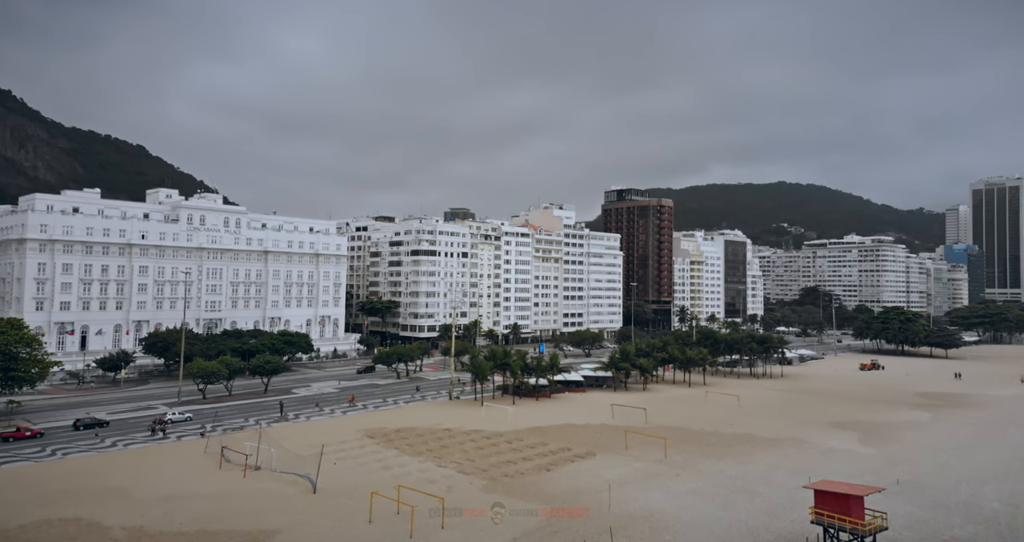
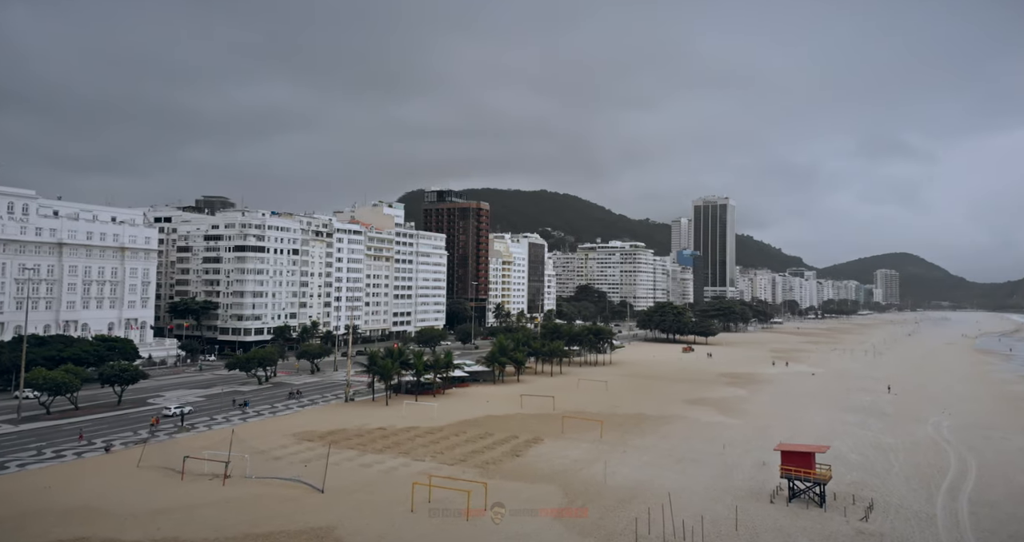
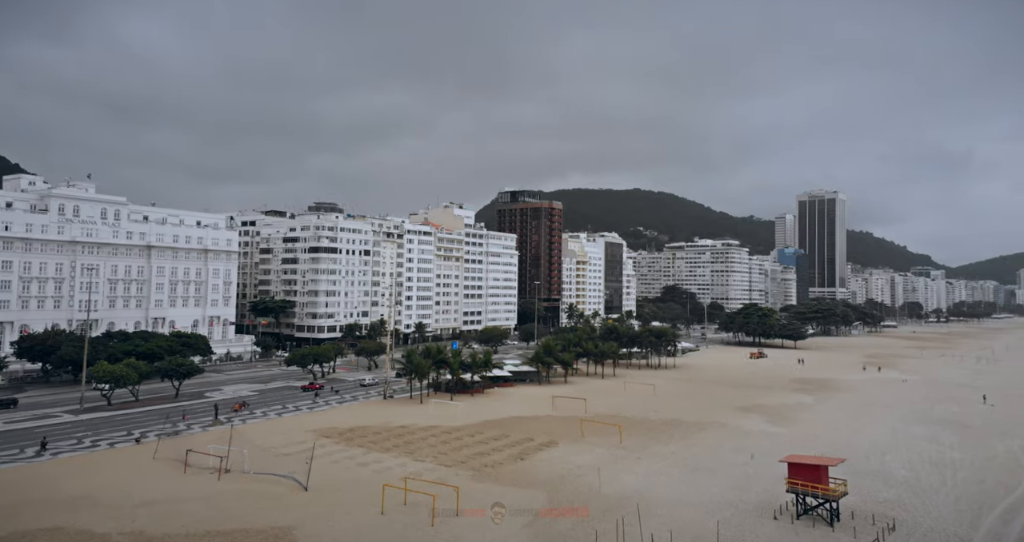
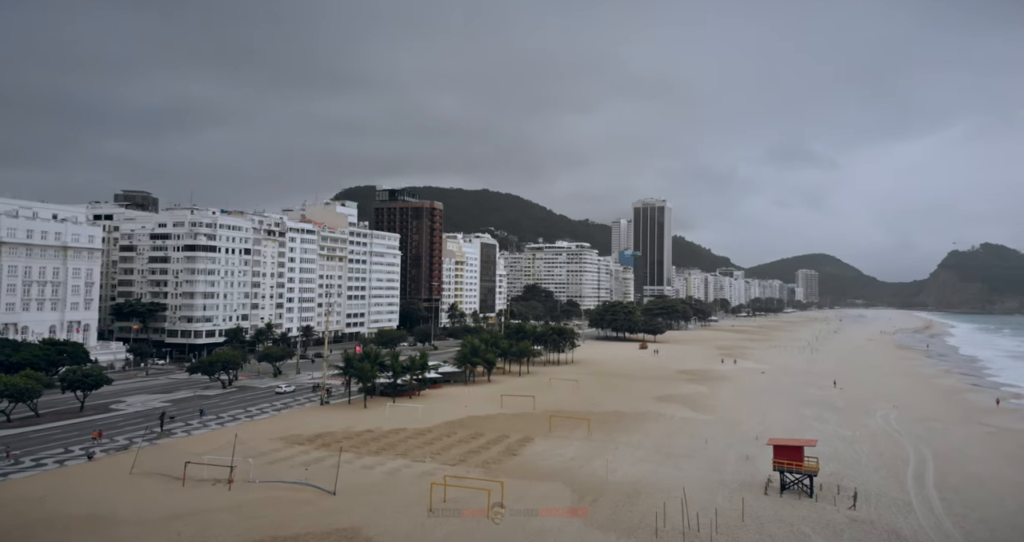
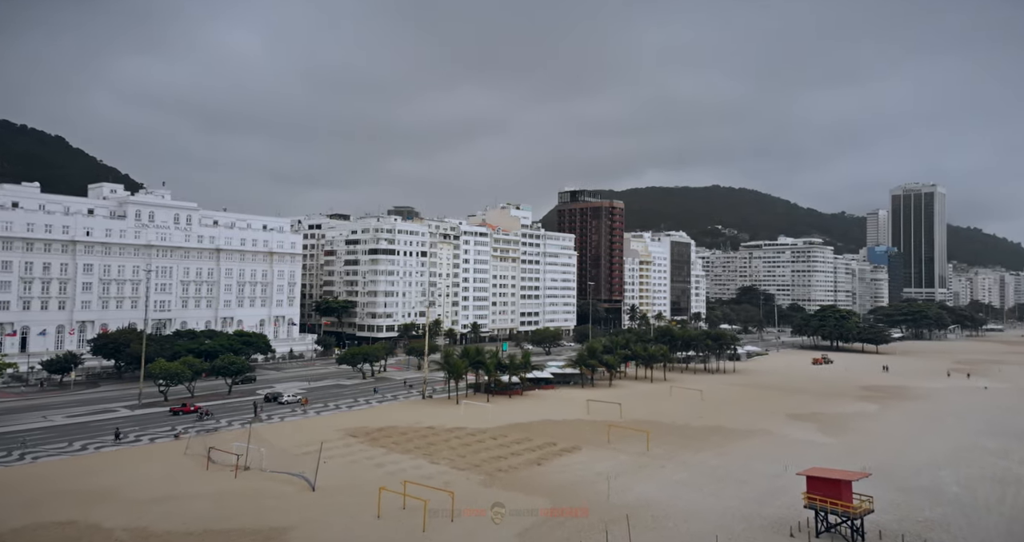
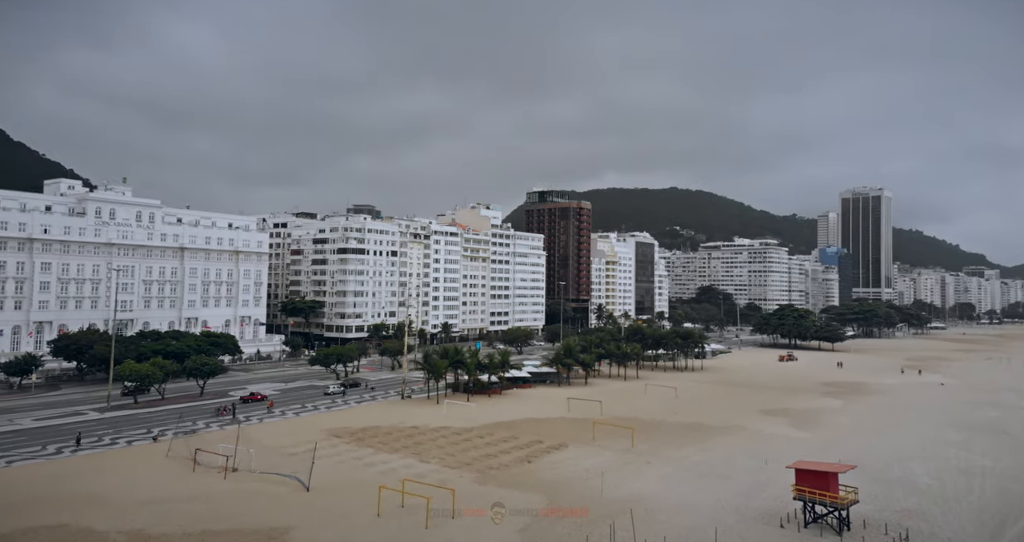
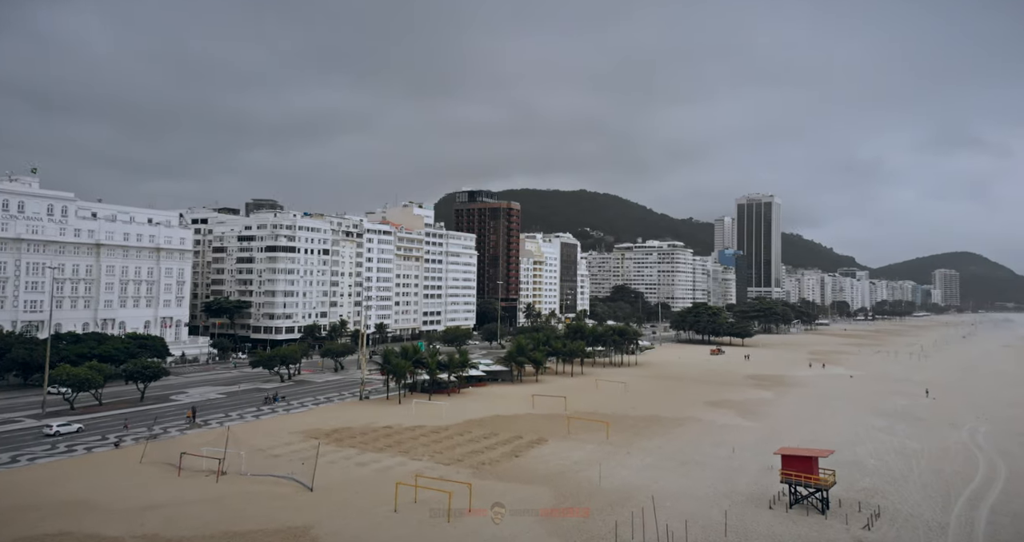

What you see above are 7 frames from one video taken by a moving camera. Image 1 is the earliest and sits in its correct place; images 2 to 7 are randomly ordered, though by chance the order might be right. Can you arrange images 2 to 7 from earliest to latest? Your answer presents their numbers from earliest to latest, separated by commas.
5, 6, 3, 7, 2, 4
